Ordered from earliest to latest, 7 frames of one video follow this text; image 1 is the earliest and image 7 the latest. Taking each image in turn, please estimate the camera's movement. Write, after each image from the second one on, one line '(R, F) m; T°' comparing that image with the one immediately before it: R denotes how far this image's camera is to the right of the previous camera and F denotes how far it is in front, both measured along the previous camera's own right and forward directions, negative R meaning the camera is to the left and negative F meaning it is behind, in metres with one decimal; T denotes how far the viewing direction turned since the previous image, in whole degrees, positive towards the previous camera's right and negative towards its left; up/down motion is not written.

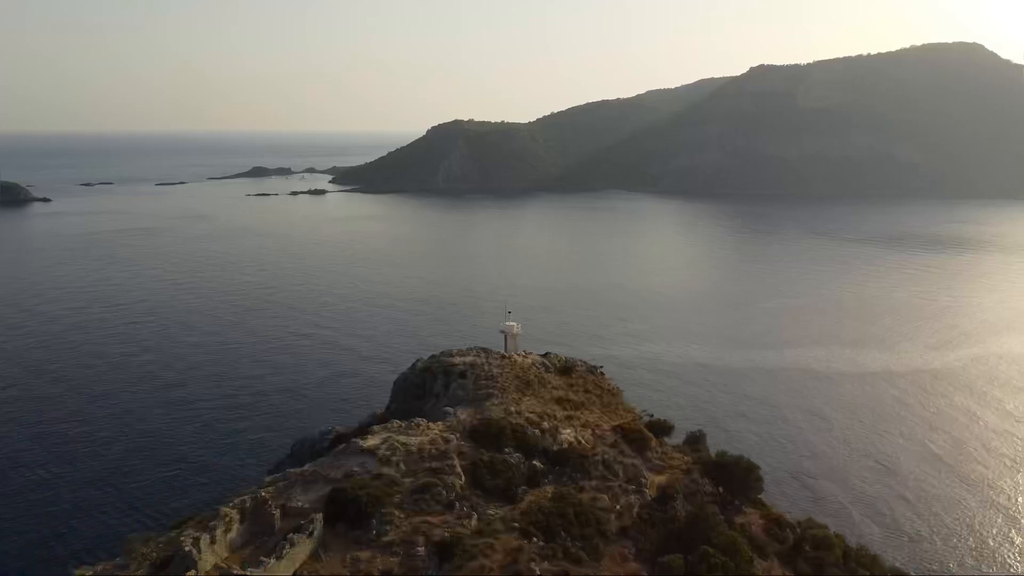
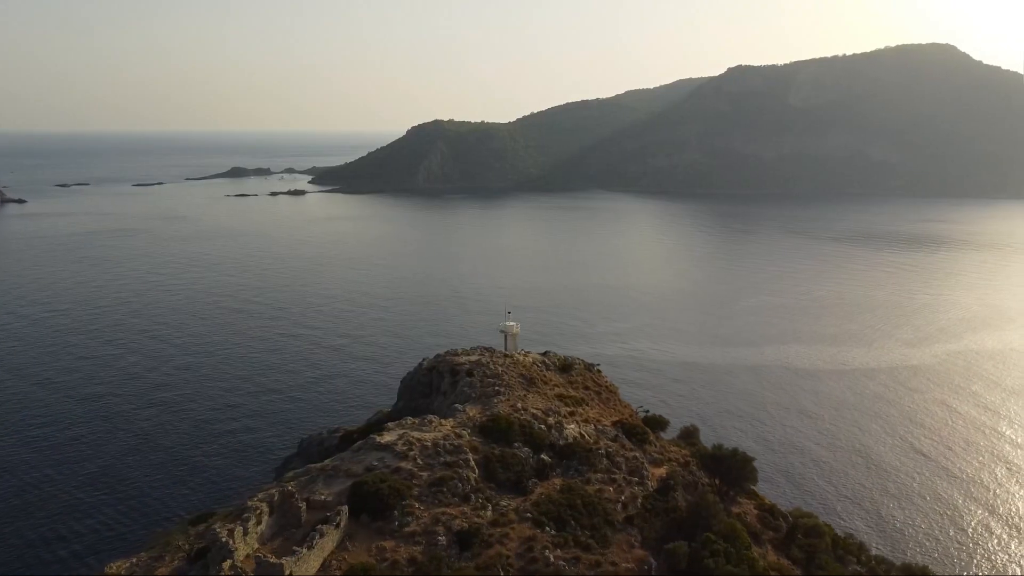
(+4.6, -2.4) m; -3°
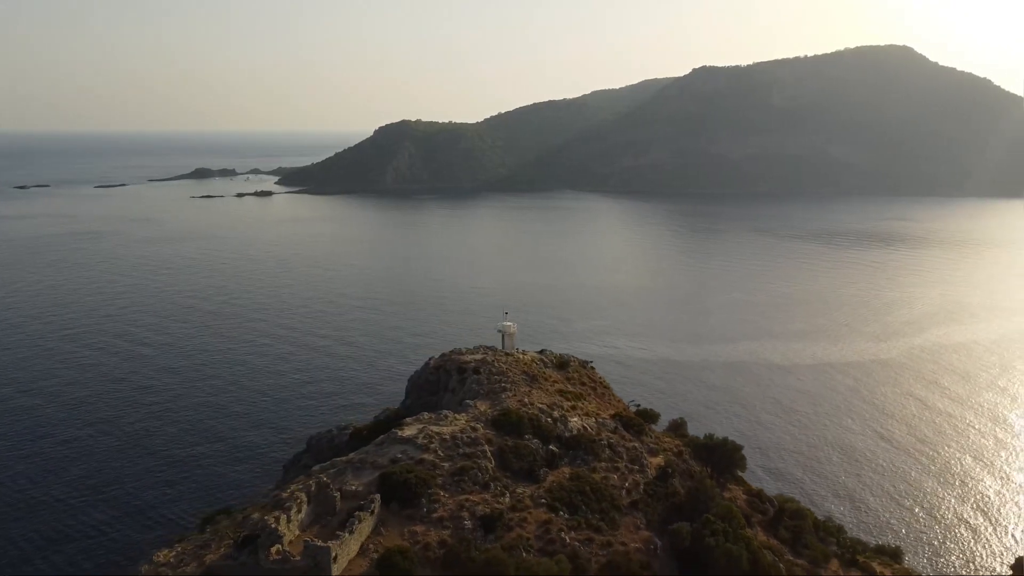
(-0.7, -0.8) m; +2°
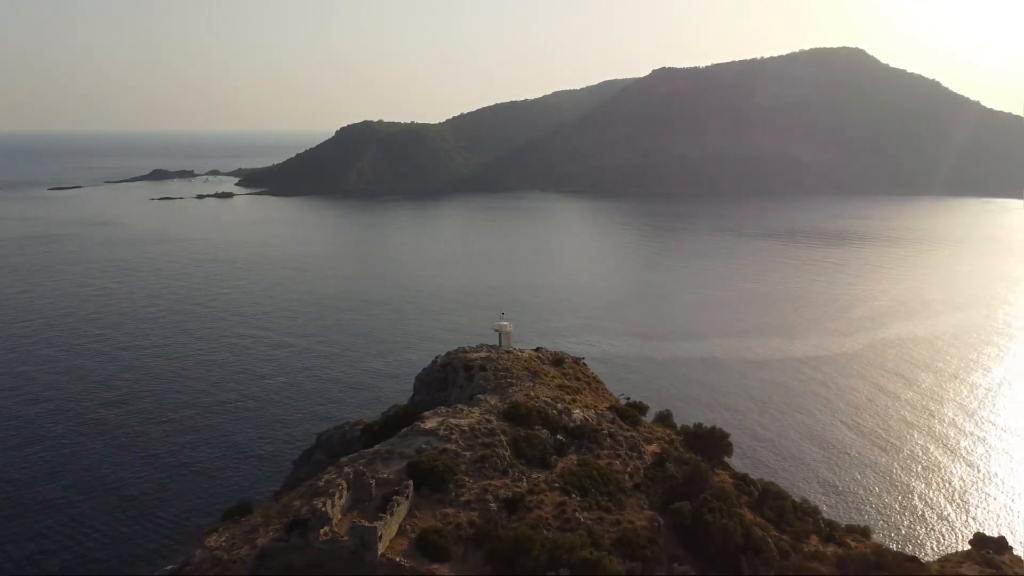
(-0.9, -1.0) m; +3°
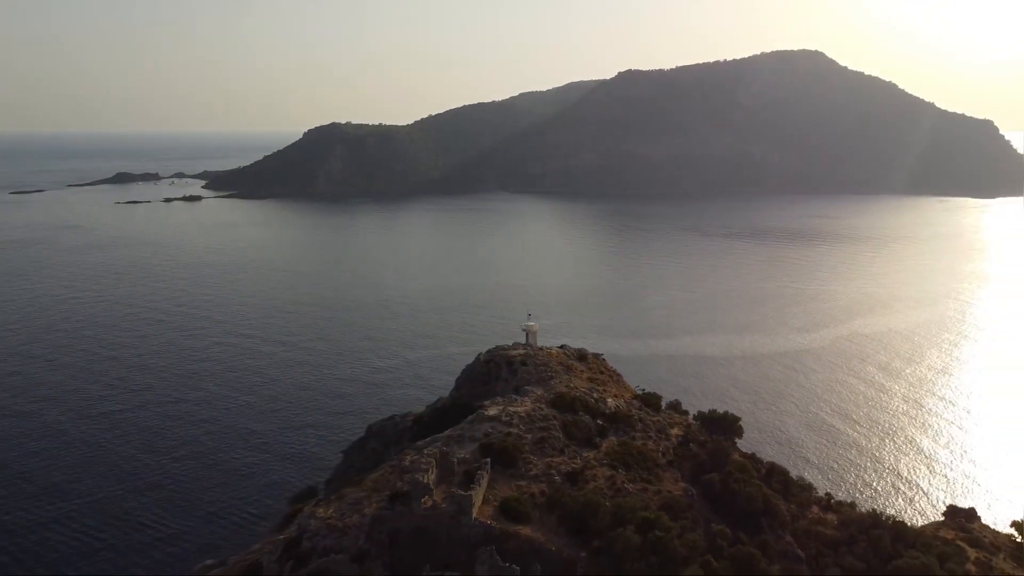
(-1.8, -1.9) m; +2°
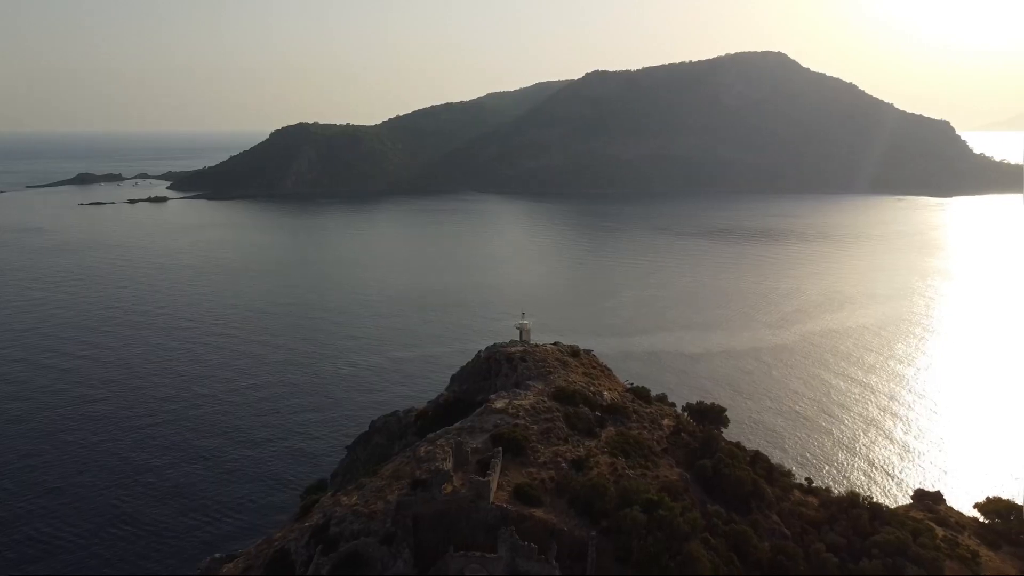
(-0.8, -0.9) m; +2°
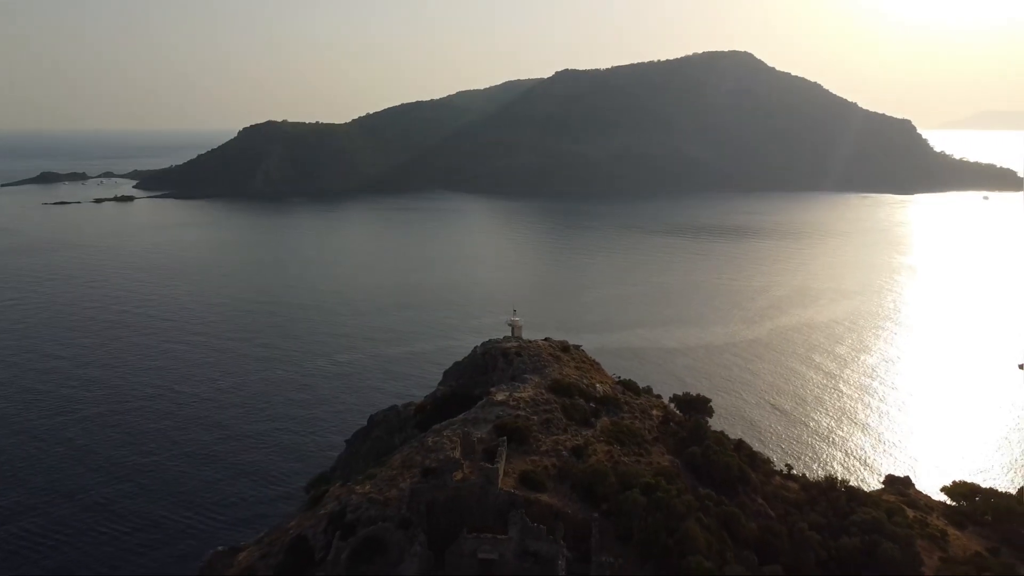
(-0.6, -0.8) m; +2°
